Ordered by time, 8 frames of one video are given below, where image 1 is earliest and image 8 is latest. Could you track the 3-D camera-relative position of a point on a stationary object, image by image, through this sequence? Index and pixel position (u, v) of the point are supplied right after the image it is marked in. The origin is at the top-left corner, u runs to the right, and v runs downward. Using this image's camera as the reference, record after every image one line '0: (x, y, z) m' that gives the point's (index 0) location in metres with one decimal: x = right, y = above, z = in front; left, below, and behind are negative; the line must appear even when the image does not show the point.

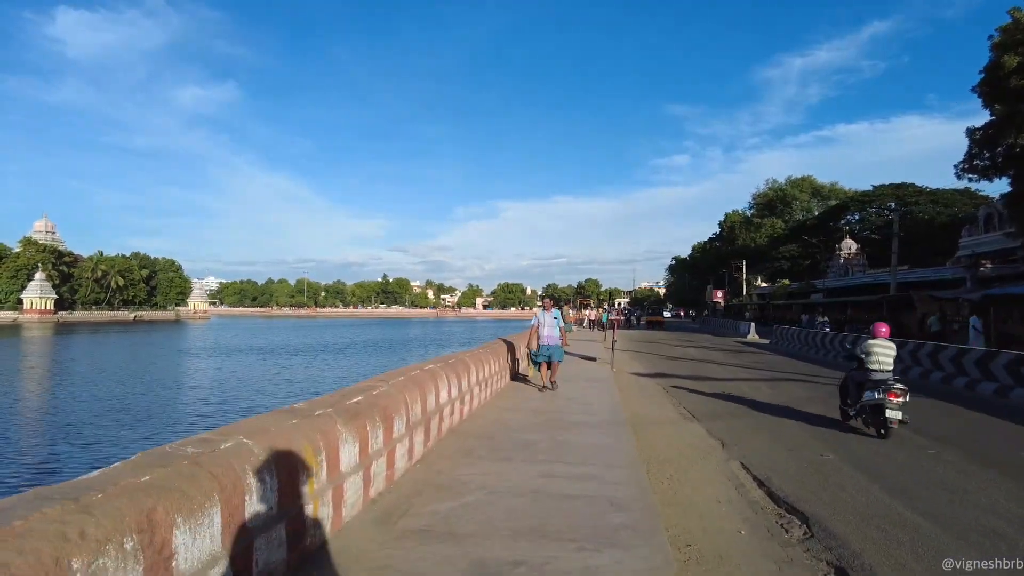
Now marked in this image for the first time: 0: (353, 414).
0: (-1.2, -0.9, +5.4) m
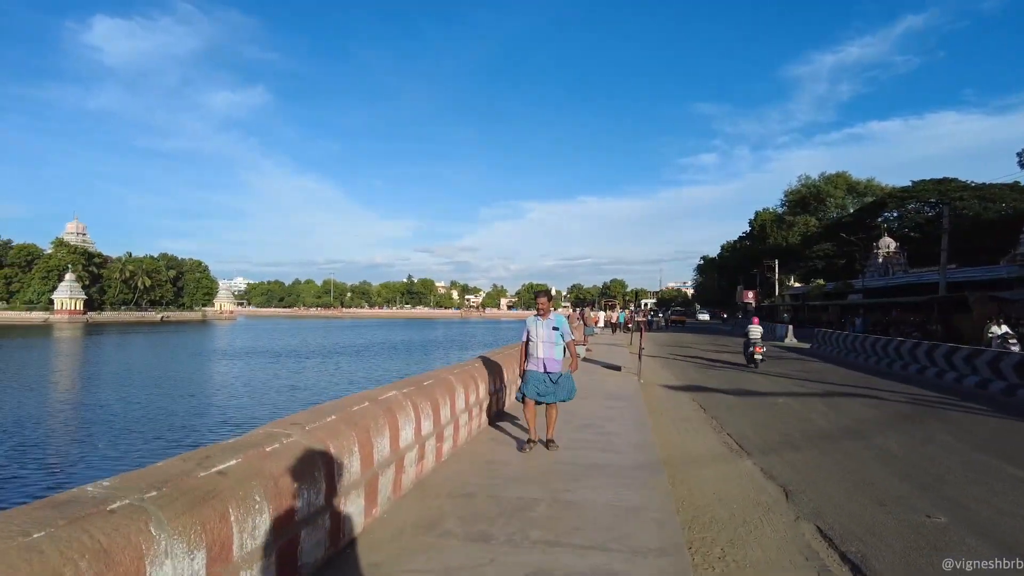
0: (-1.4, -0.9, +3.2) m
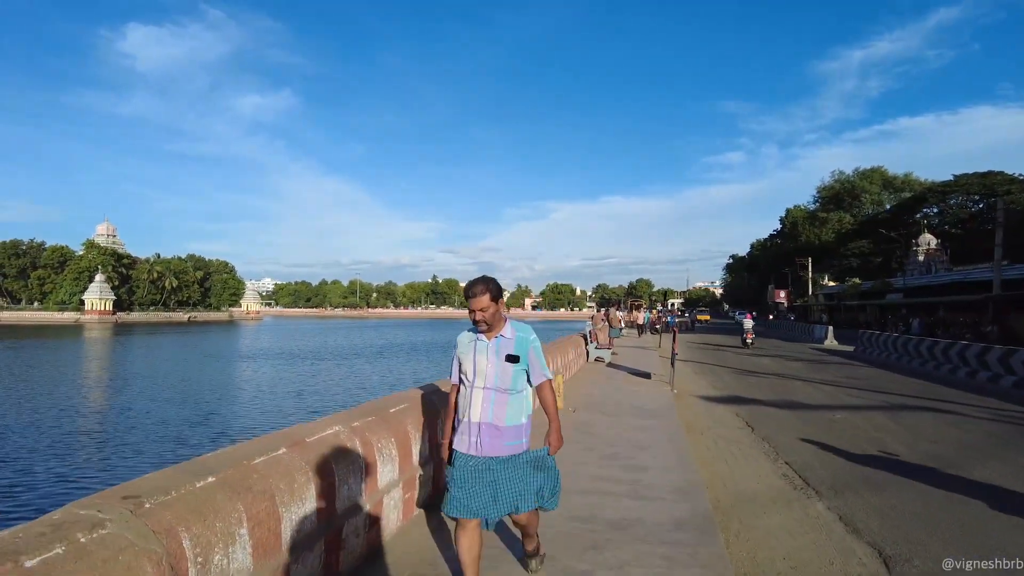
0: (-1.6, -0.9, +1.5) m
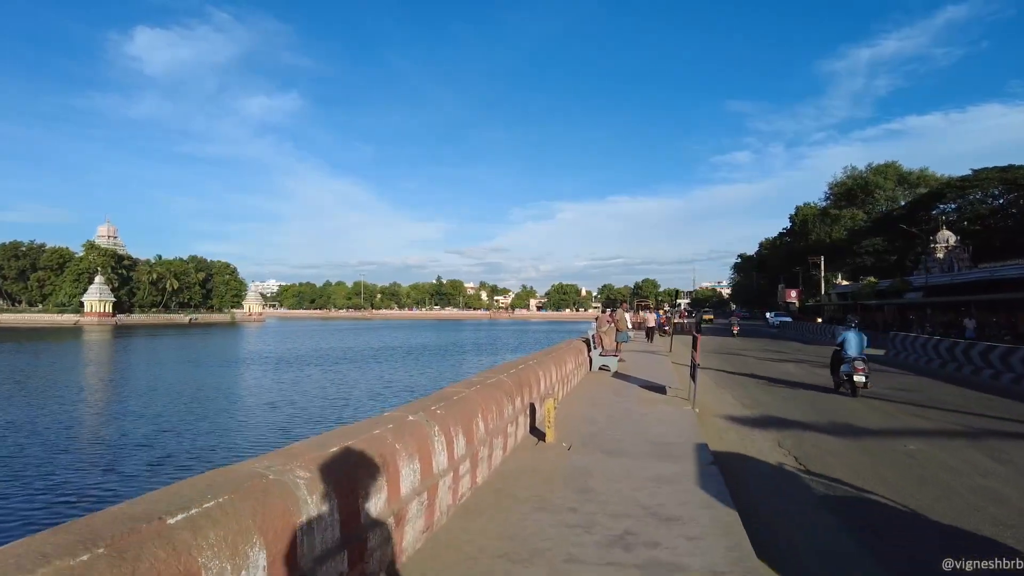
0: (-1.9, -0.8, -1.2) m
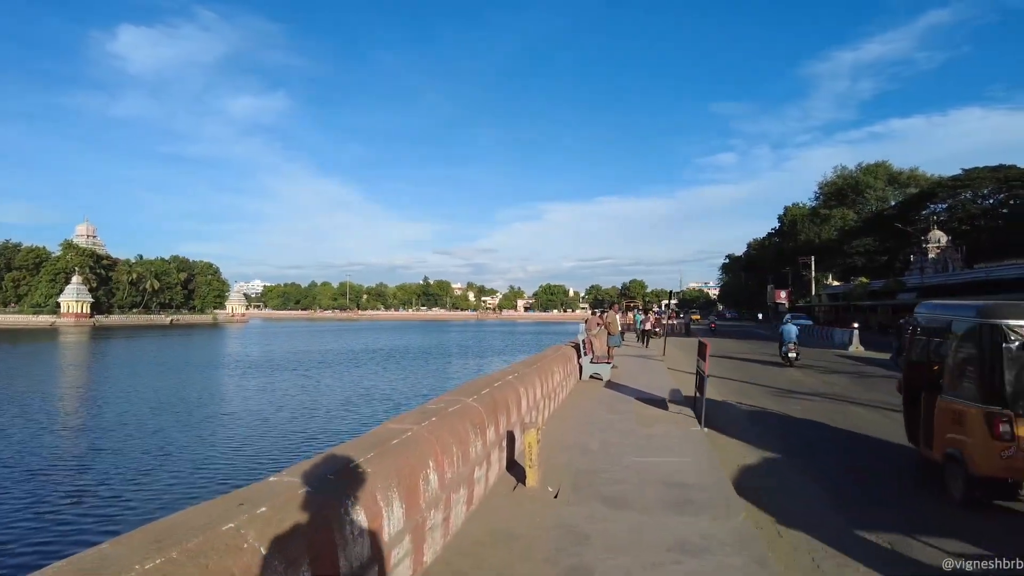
0: (-2.0, -0.8, -3.1) m
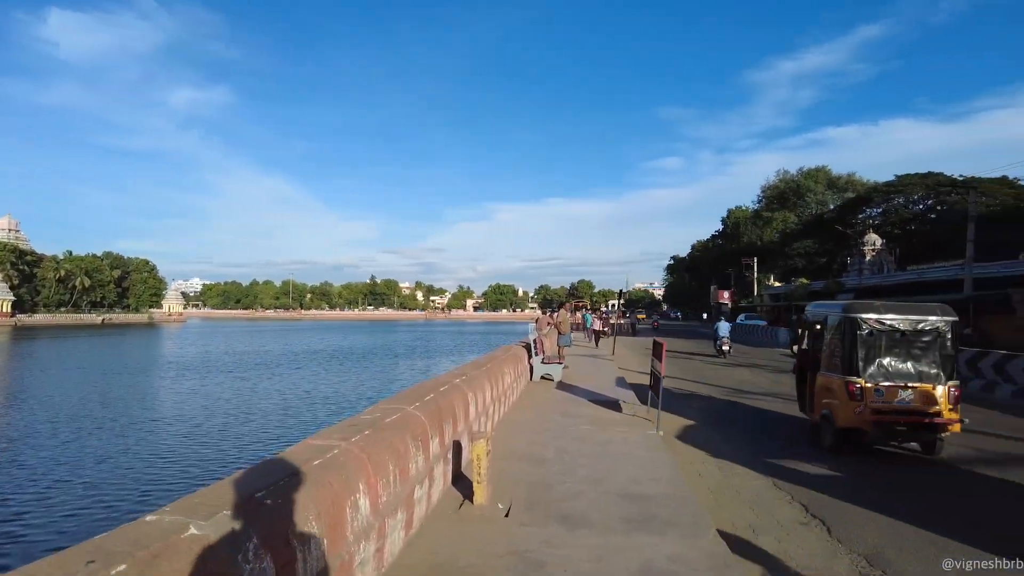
0: (-1.7, -0.7, -3.8) m
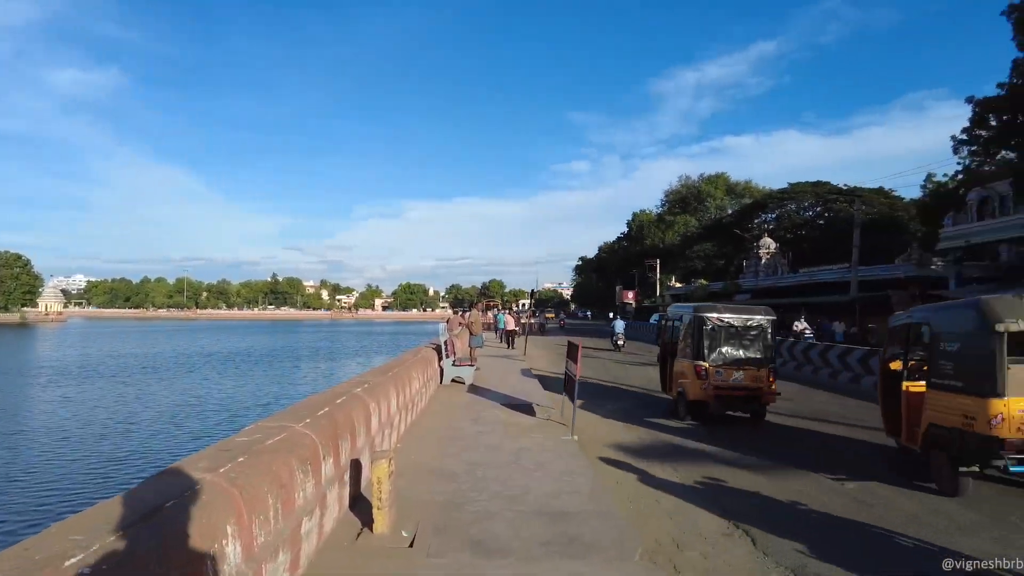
0: (-1.2, -0.7, -4.6) m
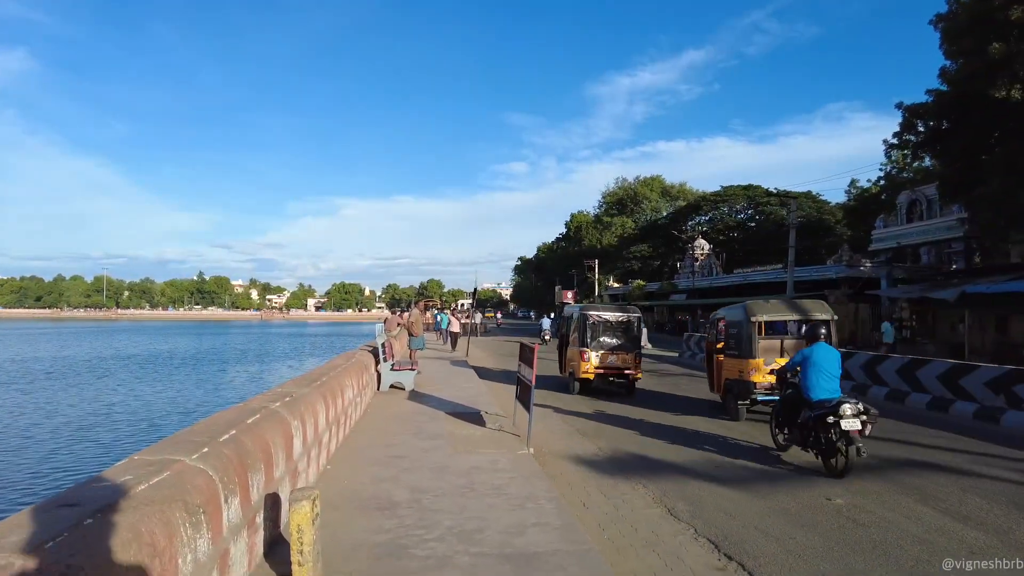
0: (-0.6, -0.7, -5.7) m
